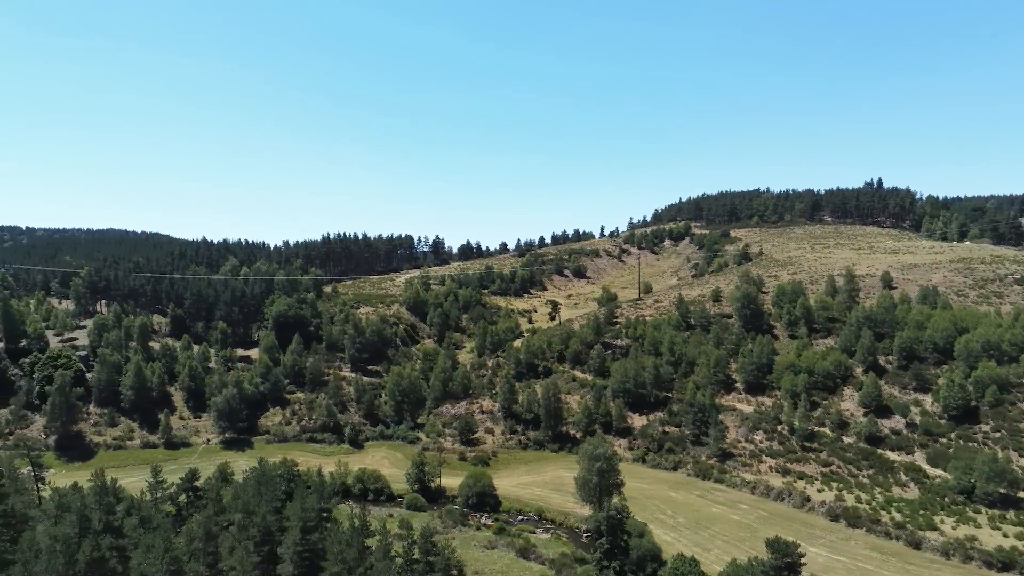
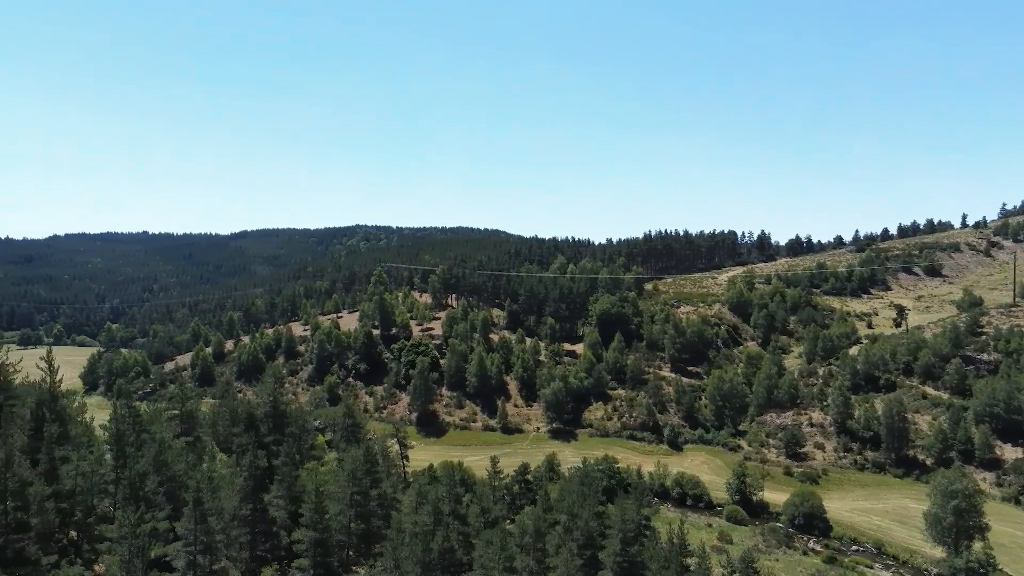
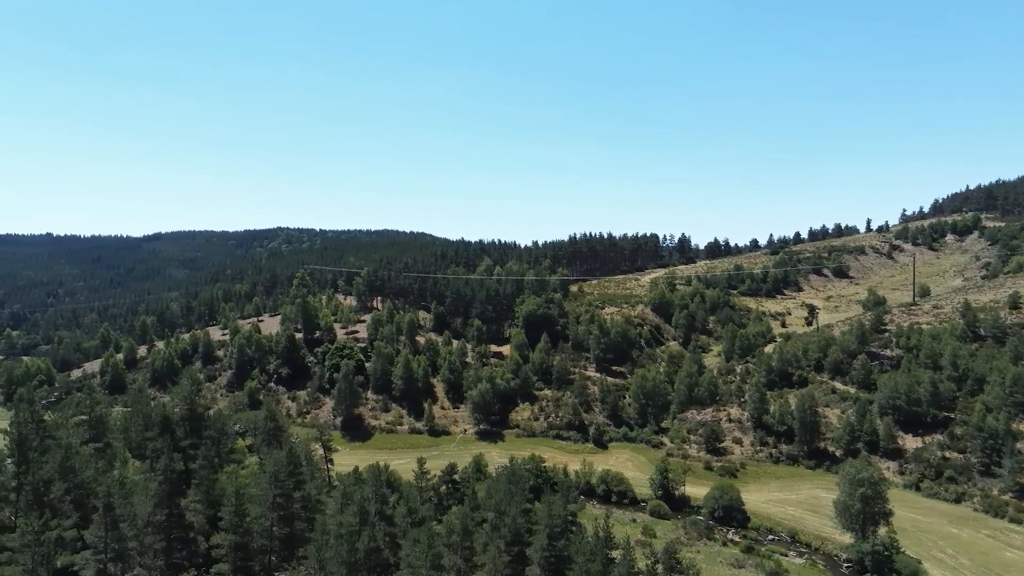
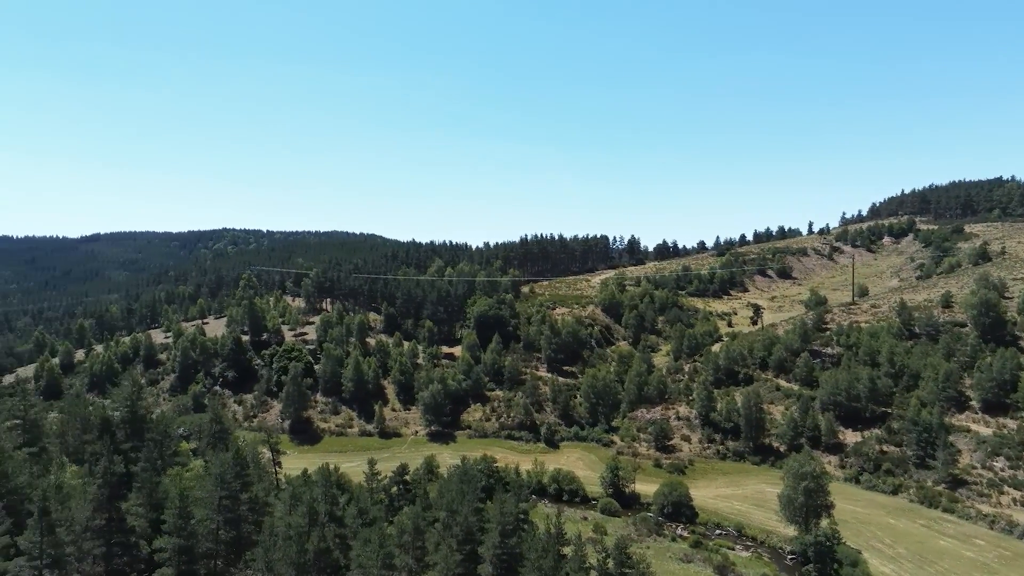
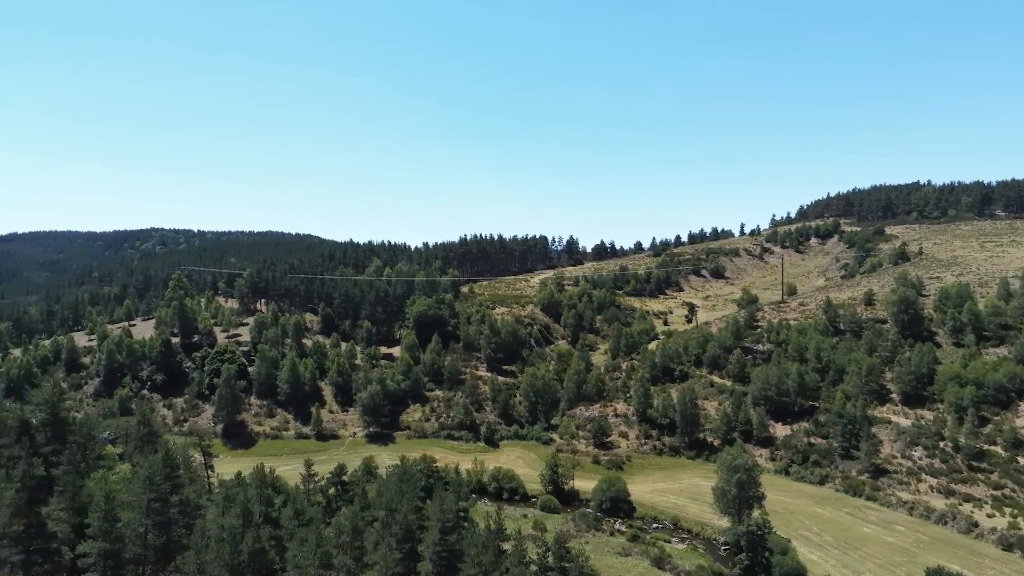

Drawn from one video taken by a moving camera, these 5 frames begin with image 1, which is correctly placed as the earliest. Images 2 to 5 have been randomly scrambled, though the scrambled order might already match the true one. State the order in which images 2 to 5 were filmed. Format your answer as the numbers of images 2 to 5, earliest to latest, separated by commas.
5, 4, 3, 2
